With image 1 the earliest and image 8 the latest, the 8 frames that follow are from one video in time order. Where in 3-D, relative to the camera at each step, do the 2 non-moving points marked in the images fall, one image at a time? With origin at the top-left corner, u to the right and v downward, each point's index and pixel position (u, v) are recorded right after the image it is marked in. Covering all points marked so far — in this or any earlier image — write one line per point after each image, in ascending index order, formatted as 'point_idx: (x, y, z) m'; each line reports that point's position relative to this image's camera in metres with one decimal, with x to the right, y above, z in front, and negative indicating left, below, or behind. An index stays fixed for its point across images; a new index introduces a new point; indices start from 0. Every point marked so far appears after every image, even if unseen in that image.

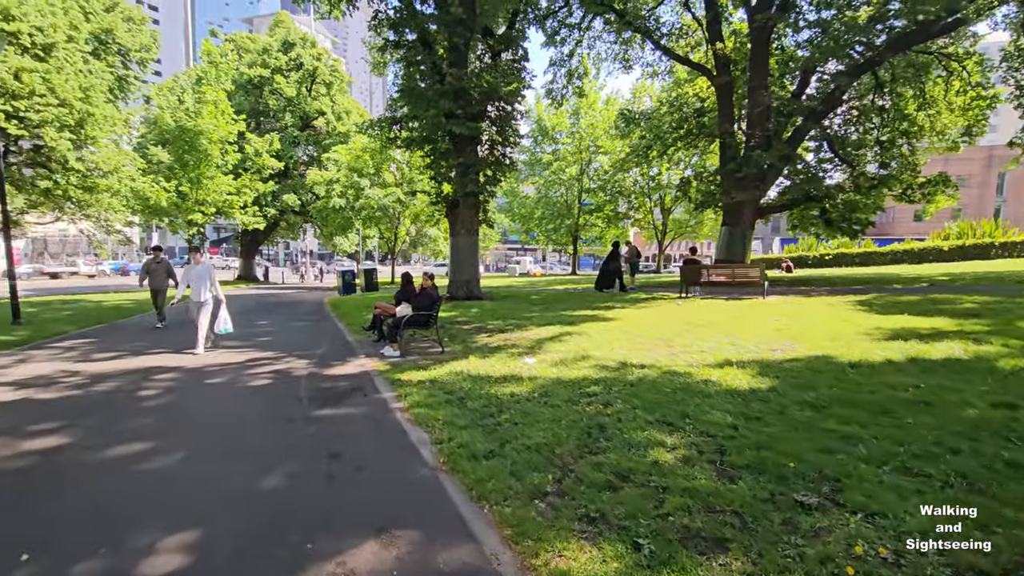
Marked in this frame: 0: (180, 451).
0: (-2.9, -1.4, +4.4) m
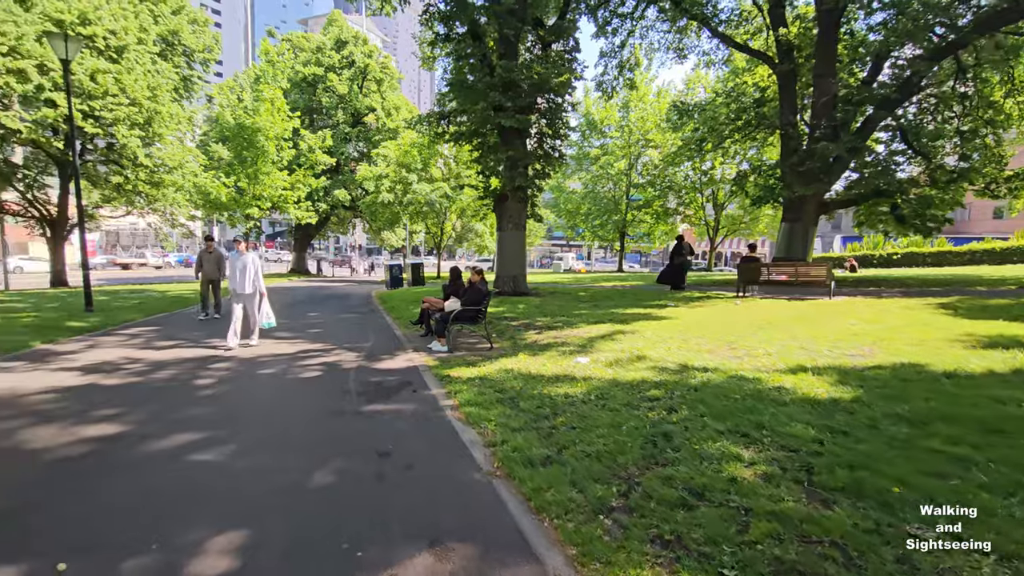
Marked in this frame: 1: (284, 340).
0: (-2.4, -1.3, +4.4) m
1: (-4.2, -1.0, +9.5) m
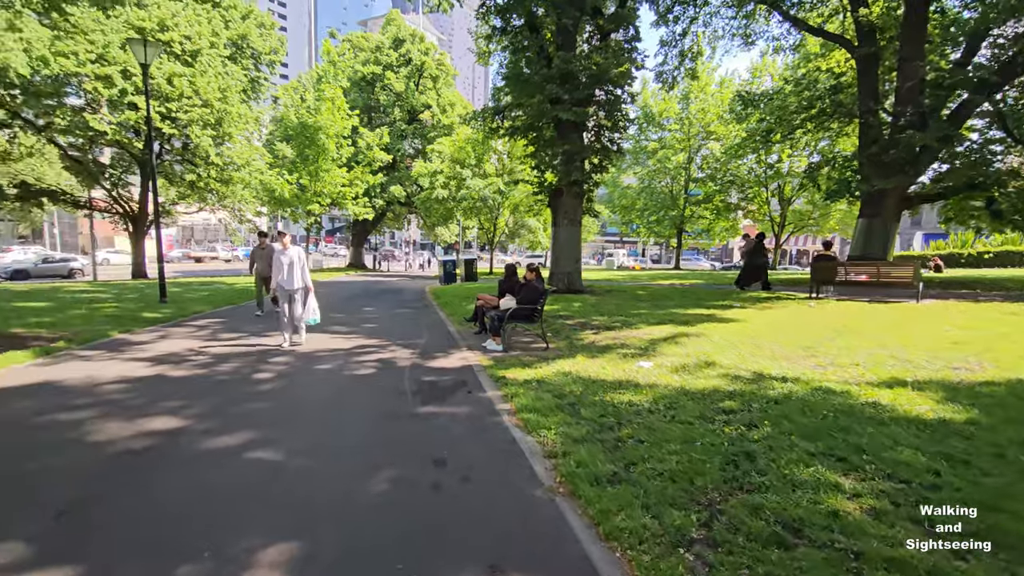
0: (-1.9, -1.3, +4.3) m
1: (-3.2, -0.9, +9.6) m
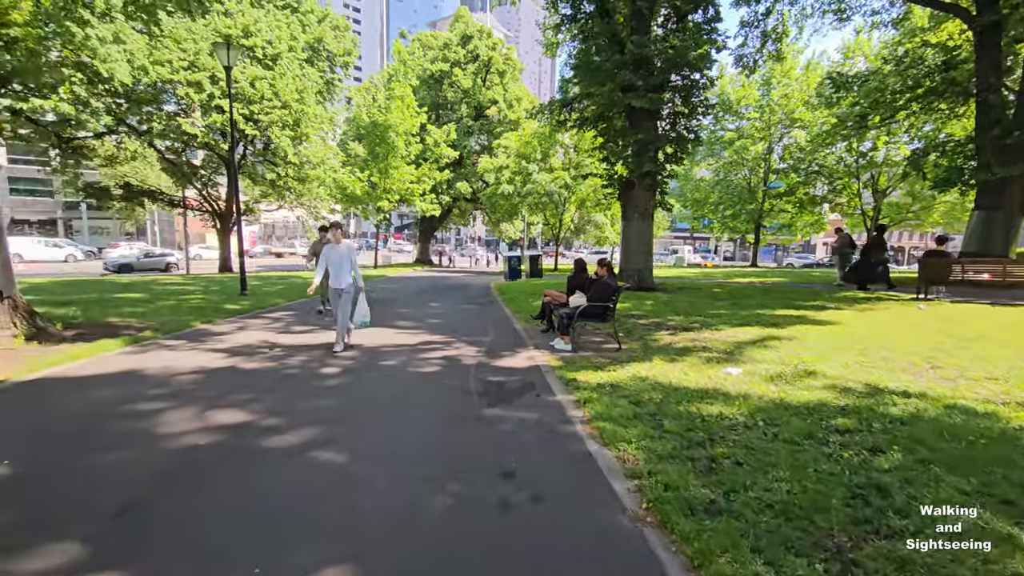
0: (-1.3, -1.3, +4.1) m
1: (-2.0, -0.8, +9.5) m
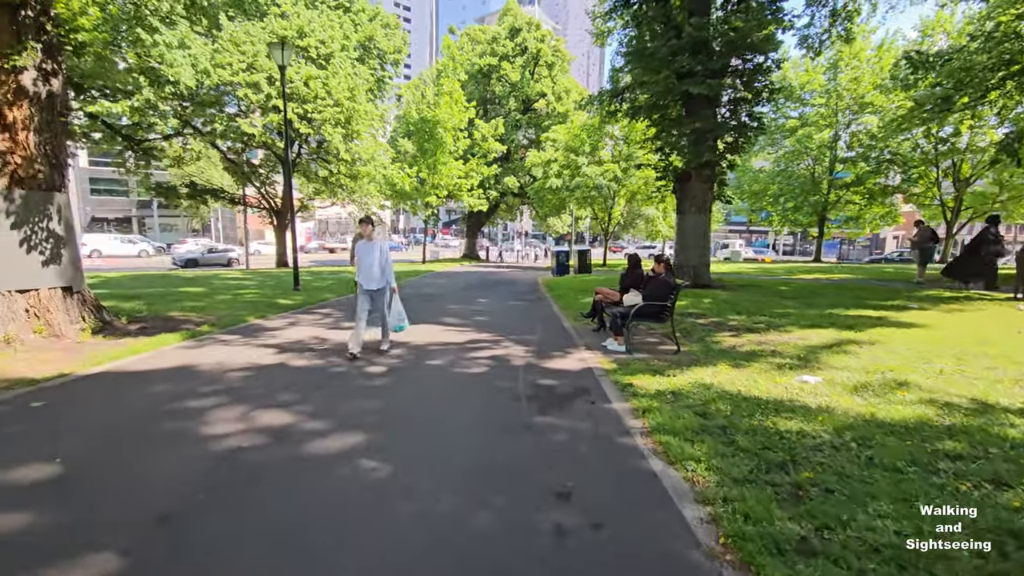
0: (-0.9, -1.3, +3.9) m
1: (-1.1, -0.7, +9.3) m
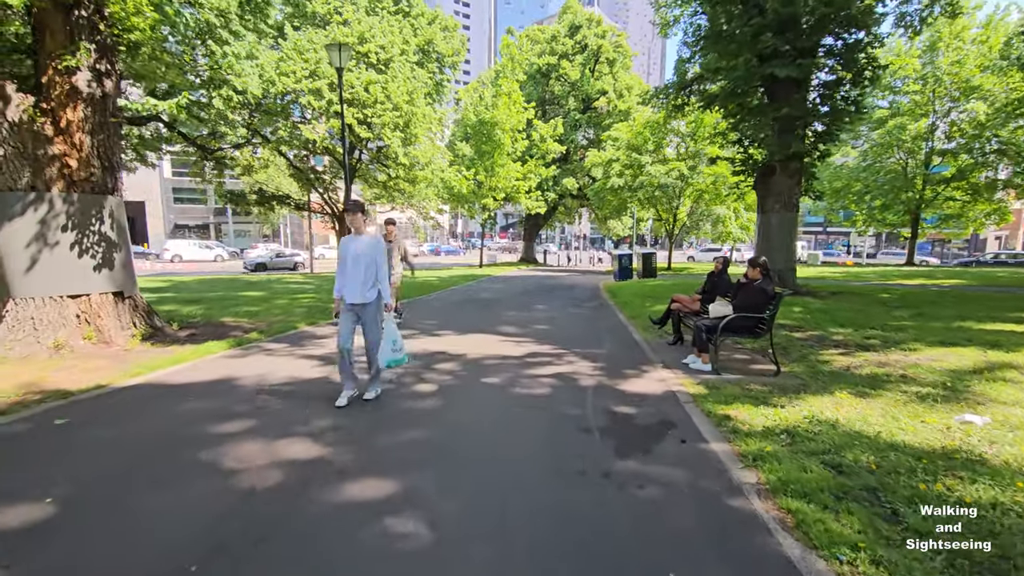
0: (-0.5, -1.3, +3.1) m
1: (0.0, -0.8, +8.5) m
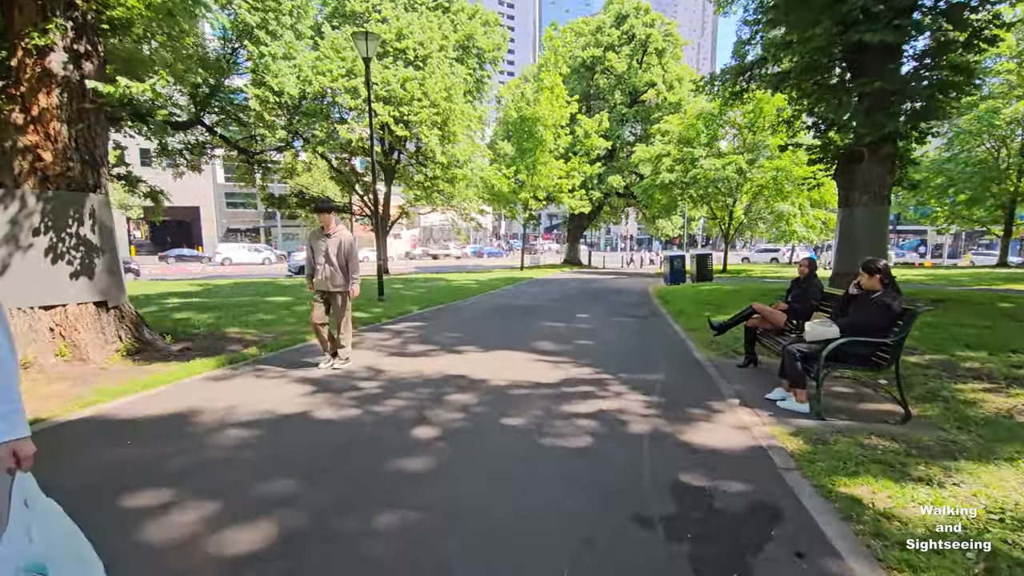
0: (-0.4, -1.4, +1.8) m
1: (+0.5, -0.9, +7.1) m
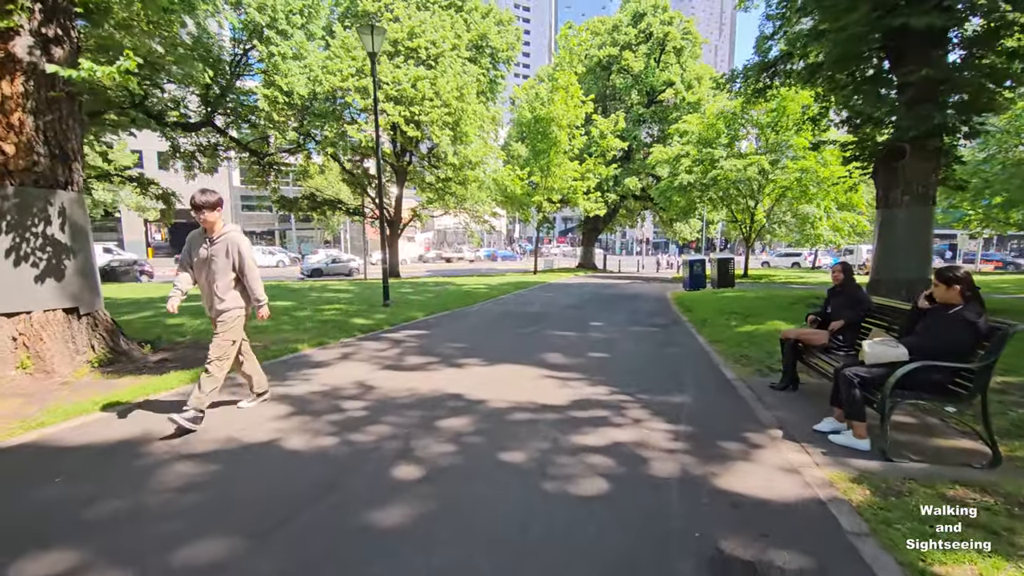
0: (-0.5, -1.5, +1.1) m
1: (+0.5, -1.0, +6.4) m
